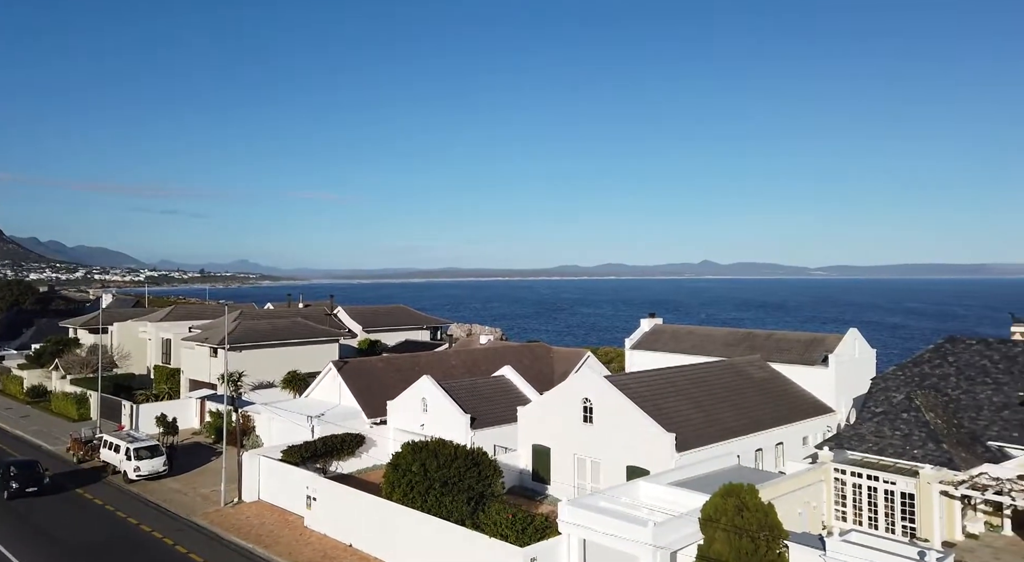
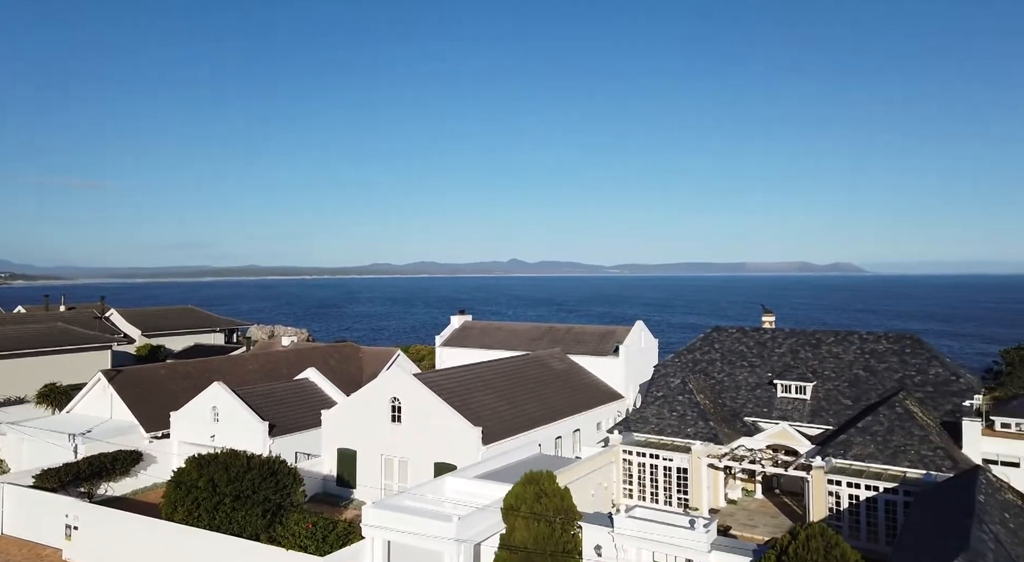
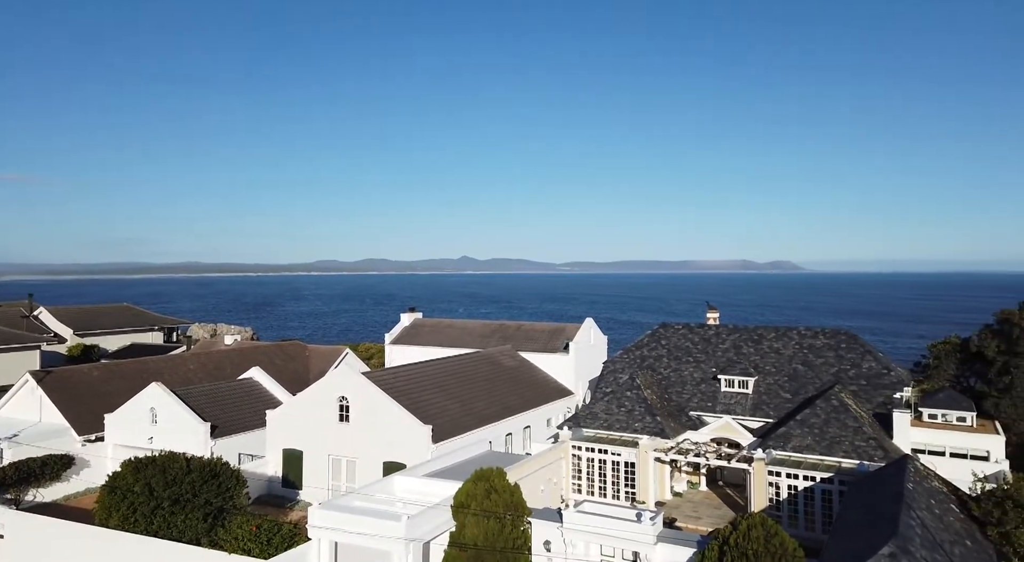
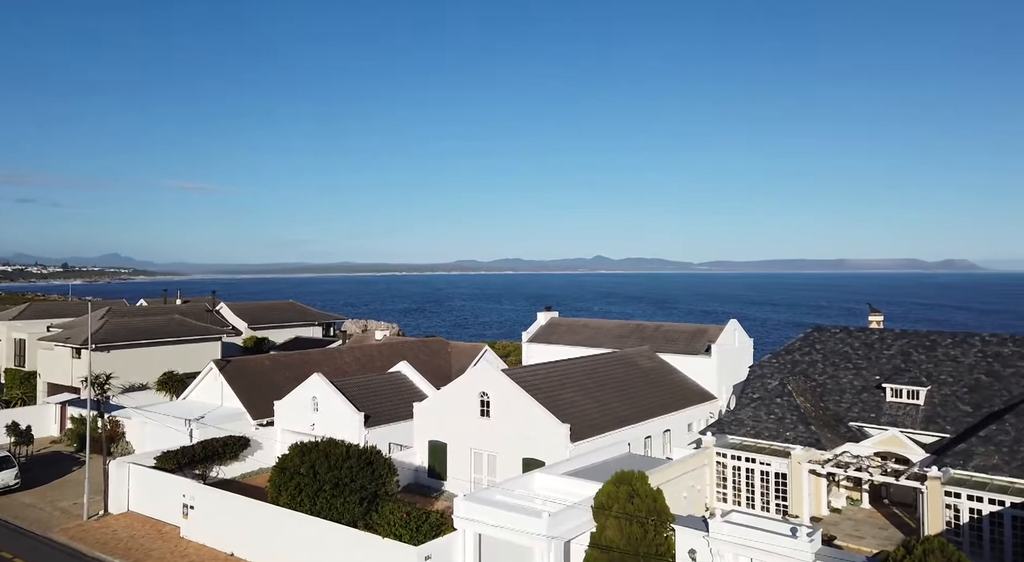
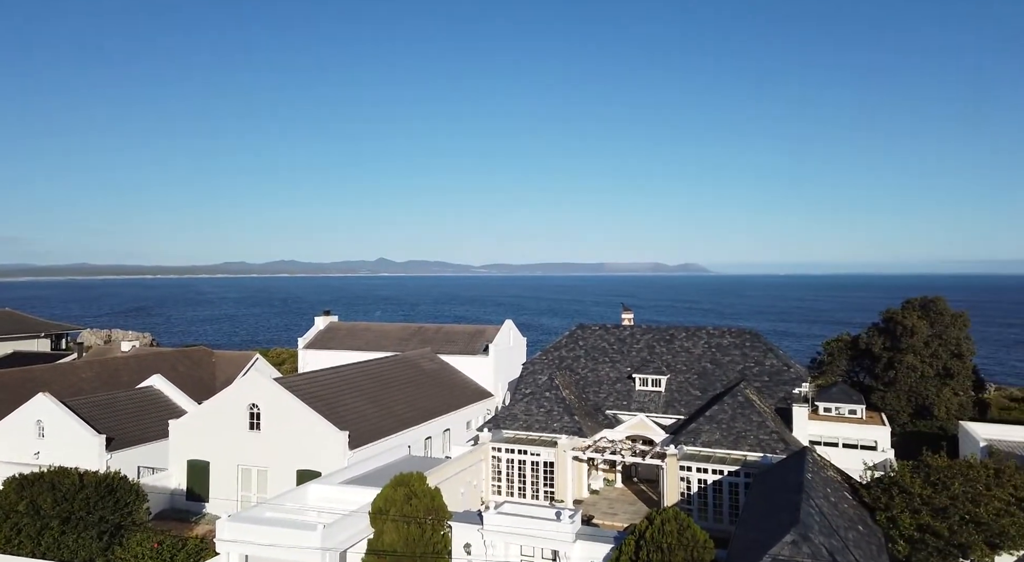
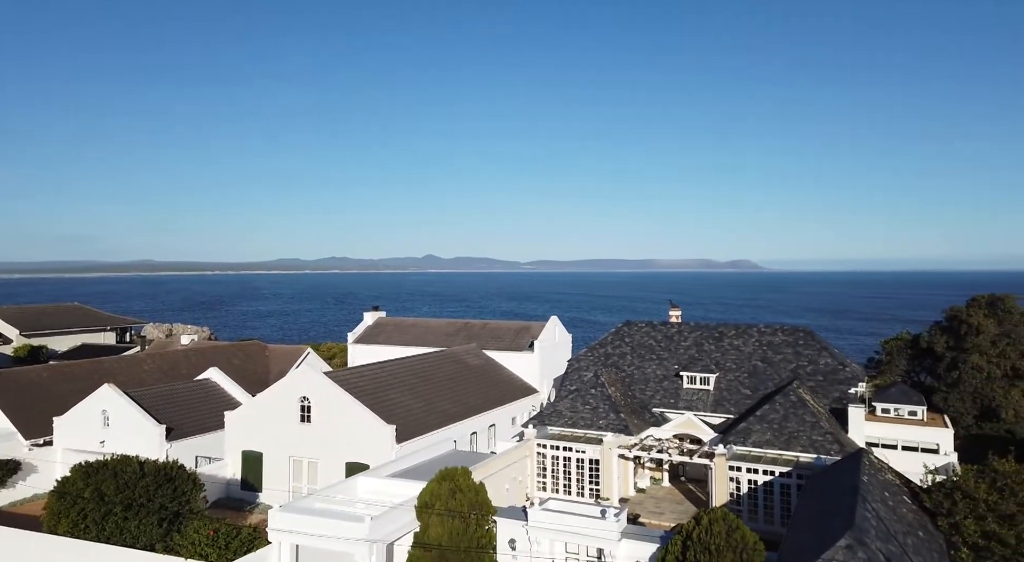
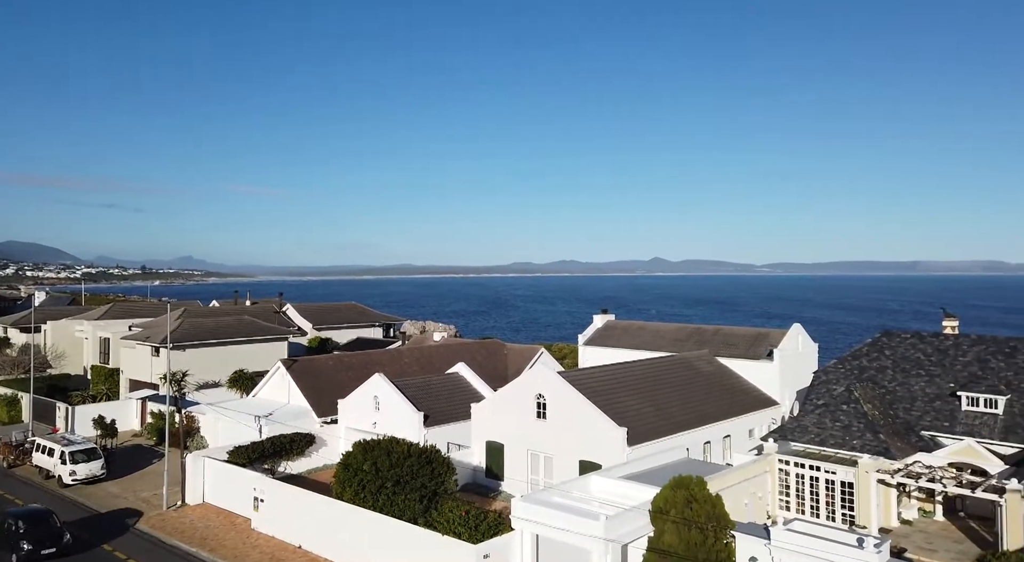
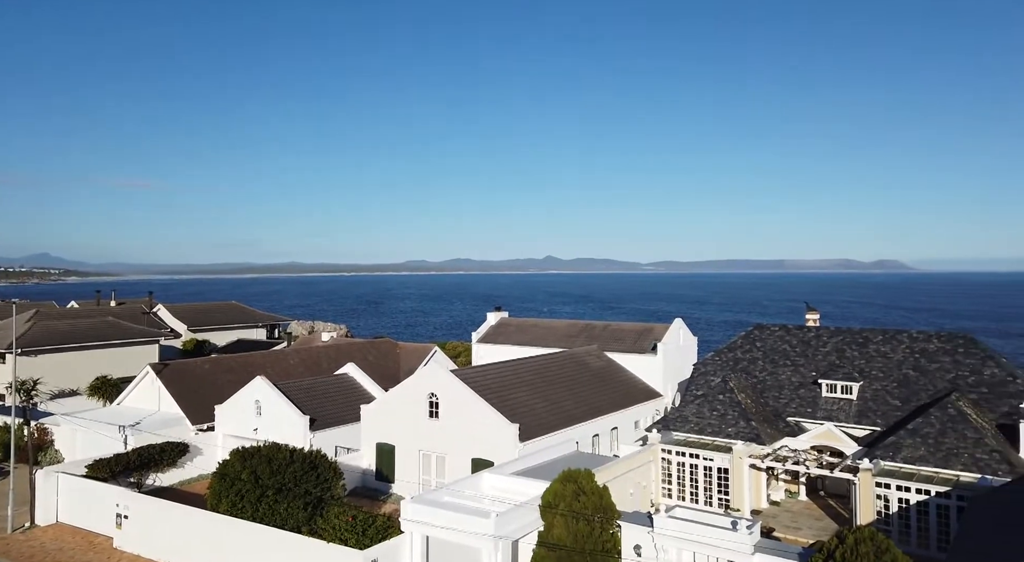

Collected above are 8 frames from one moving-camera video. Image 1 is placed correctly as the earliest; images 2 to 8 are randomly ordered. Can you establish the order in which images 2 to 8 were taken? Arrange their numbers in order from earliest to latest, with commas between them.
7, 4, 8, 2, 3, 6, 5
